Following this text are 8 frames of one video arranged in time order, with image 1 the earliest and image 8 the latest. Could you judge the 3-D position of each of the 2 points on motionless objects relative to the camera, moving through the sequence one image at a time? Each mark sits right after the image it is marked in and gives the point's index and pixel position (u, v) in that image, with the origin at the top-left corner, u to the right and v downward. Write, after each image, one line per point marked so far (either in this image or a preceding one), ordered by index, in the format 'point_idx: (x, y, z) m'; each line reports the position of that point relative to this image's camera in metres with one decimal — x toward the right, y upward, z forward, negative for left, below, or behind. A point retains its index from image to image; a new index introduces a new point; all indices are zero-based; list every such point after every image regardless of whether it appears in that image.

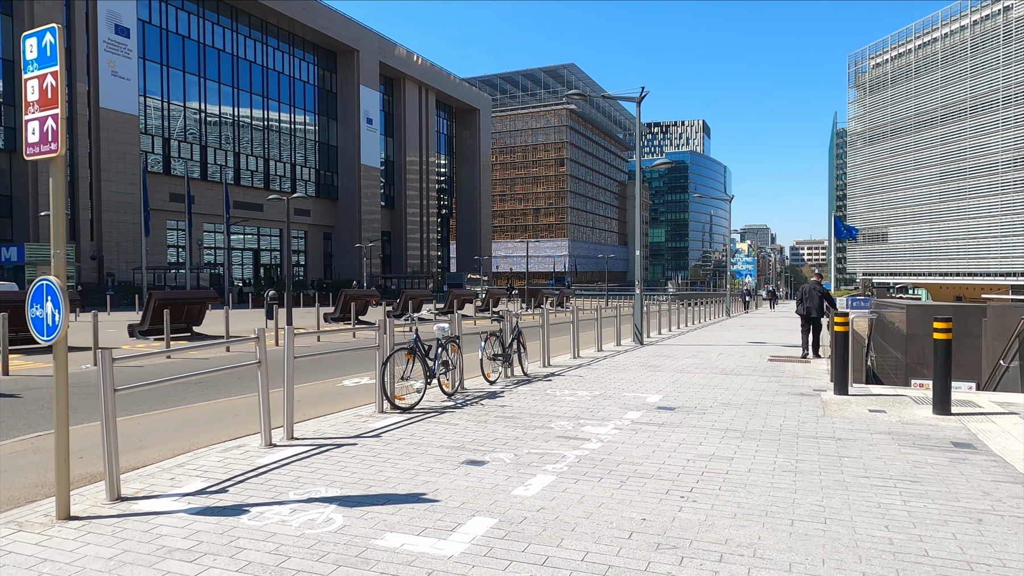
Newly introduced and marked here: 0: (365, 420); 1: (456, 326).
0: (-1.7, -1.5, +7.5) m
1: (-0.8, -0.6, +9.8) m
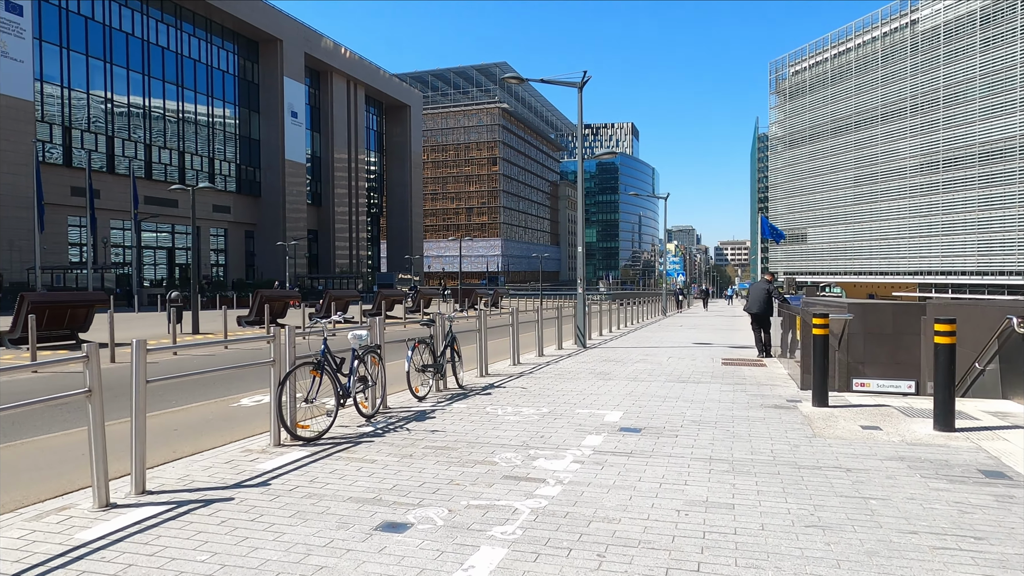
0: (-2.3, -1.5, +5.8) m
1: (-1.7, -0.5, +8.2) m
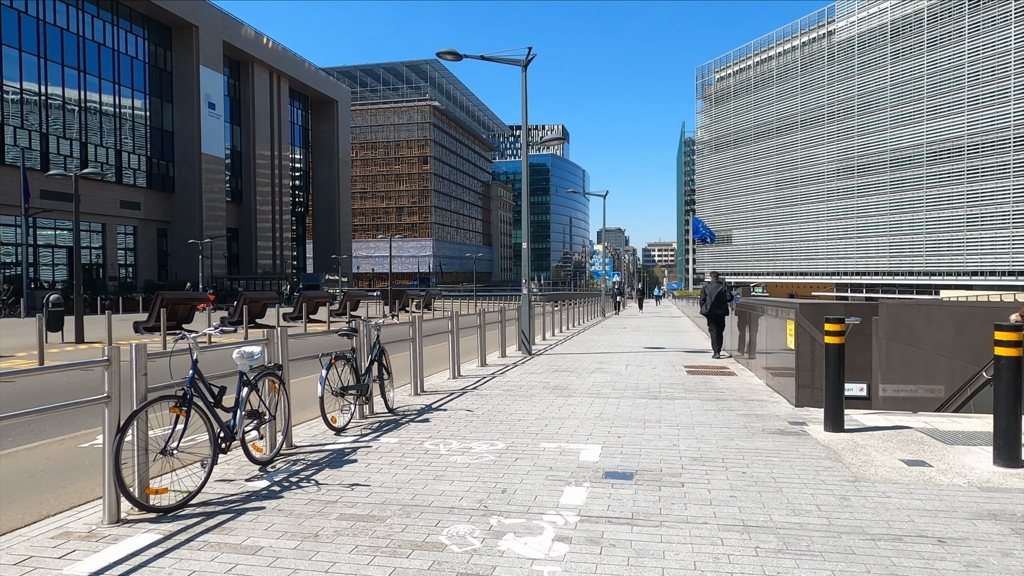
0: (-2.5, -1.5, +3.7) m
1: (-2.2, -0.5, +6.2) m
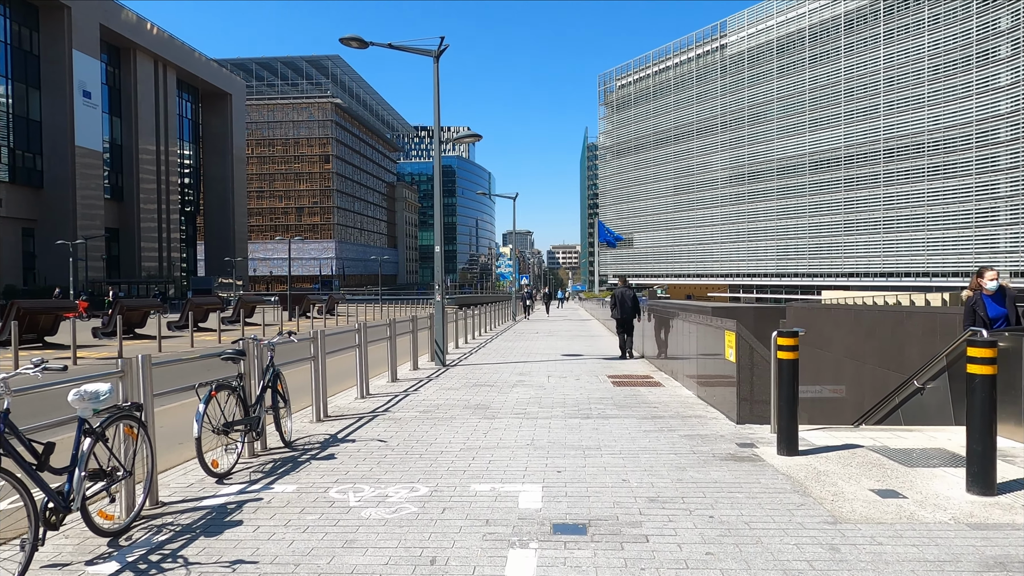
0: (-2.7, -1.6, +2.4) m
1: (-2.7, -0.7, +4.9) m
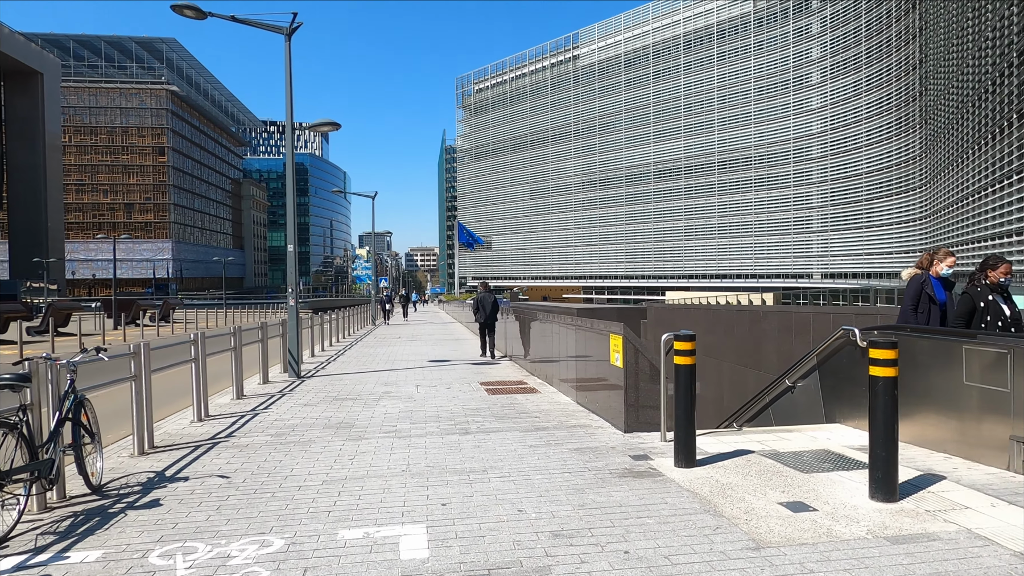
0: (-2.9, -1.6, +1.0) m
1: (-3.4, -0.7, +3.4) m
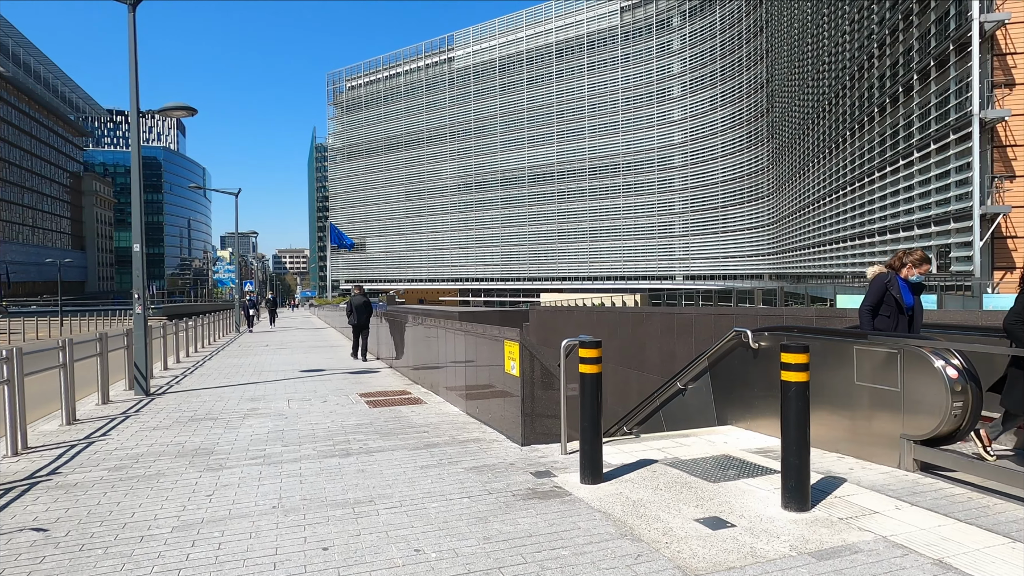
0: (-2.8, -1.7, -0.1) m
1: (-3.8, -0.7, +2.2) m
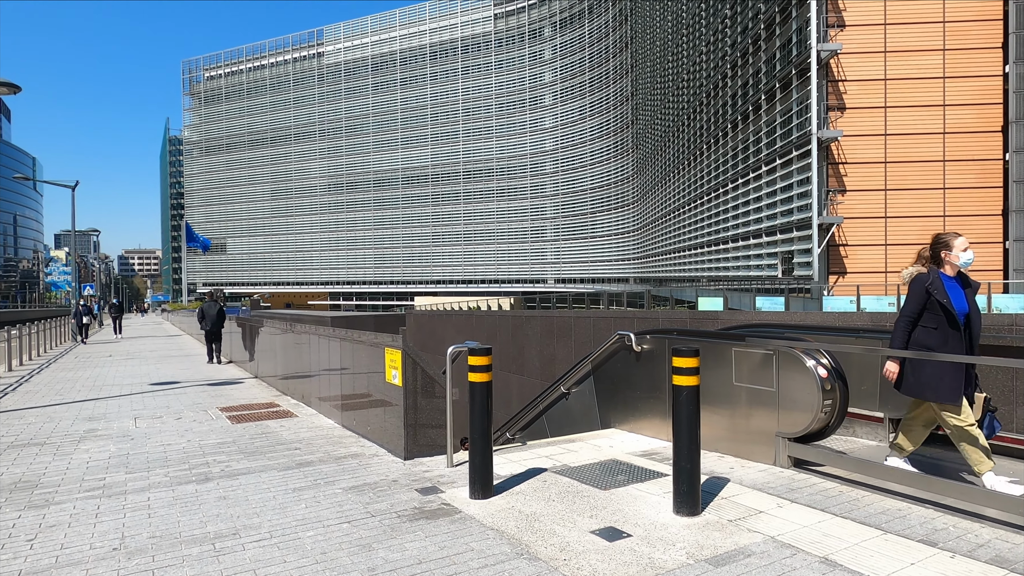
0: (-2.6, -1.7, -1.0) m
1: (-4.0, -0.8, +1.1) m
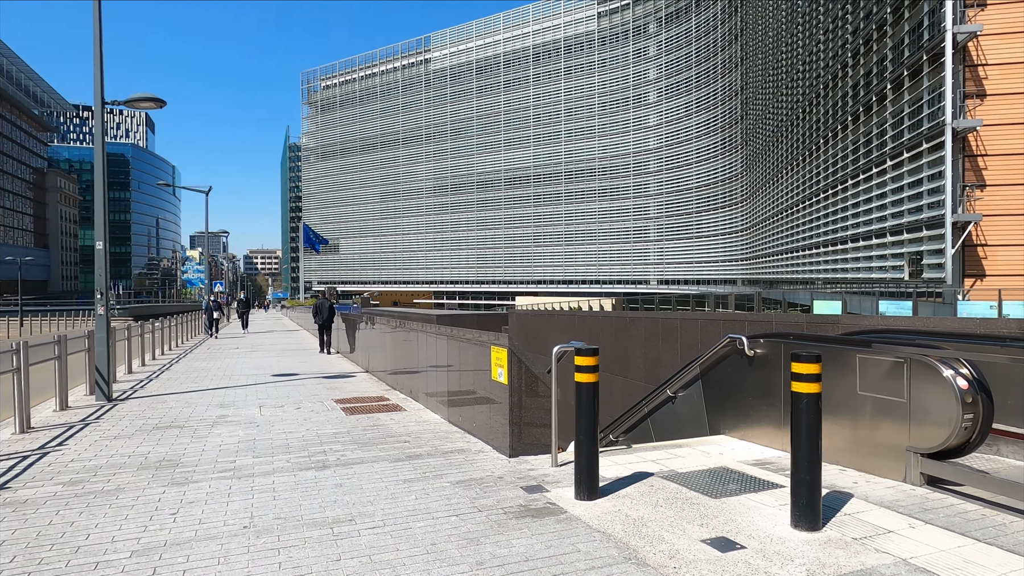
0: (-2.6, -1.6, -0.6) m
1: (-3.7, -0.7, +1.7) m
